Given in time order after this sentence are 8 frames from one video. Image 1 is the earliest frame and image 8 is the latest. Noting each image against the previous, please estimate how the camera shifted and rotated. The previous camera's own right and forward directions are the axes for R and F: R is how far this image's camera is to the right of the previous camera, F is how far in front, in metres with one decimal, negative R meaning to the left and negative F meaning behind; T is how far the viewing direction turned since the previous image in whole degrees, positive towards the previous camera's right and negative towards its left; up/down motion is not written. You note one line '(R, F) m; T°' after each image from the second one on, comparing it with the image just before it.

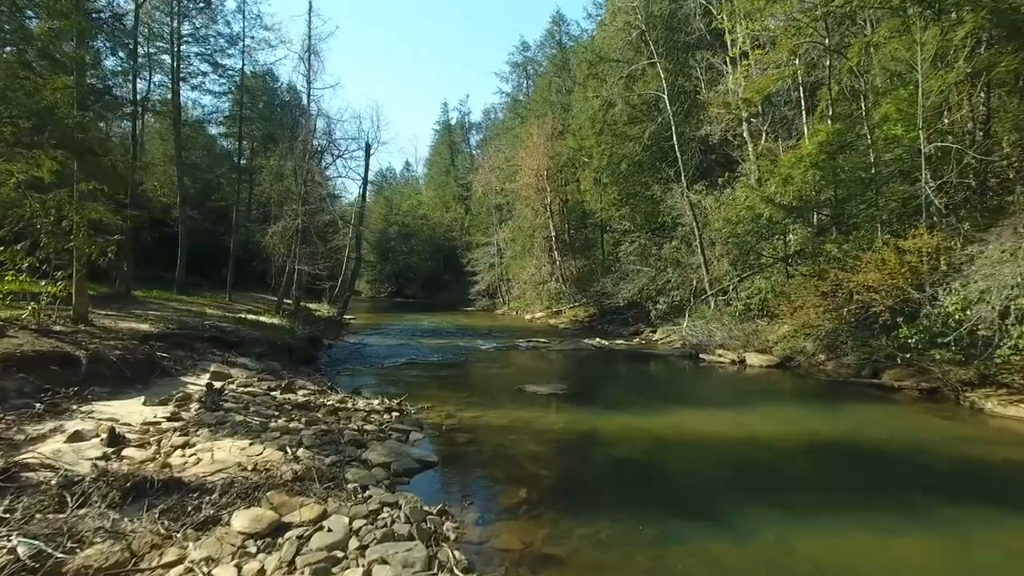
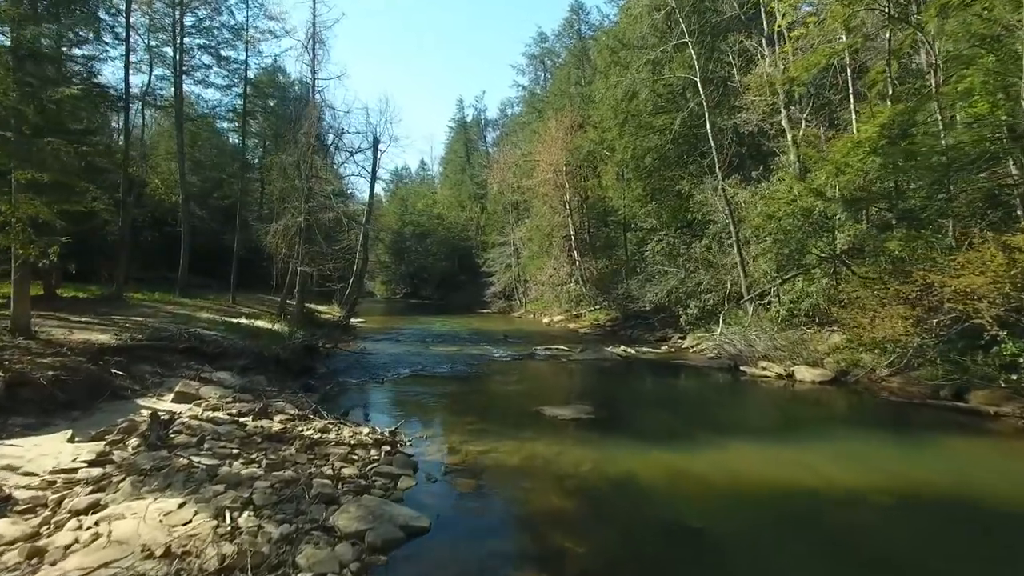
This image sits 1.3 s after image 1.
(0.0, +1.9) m; -2°
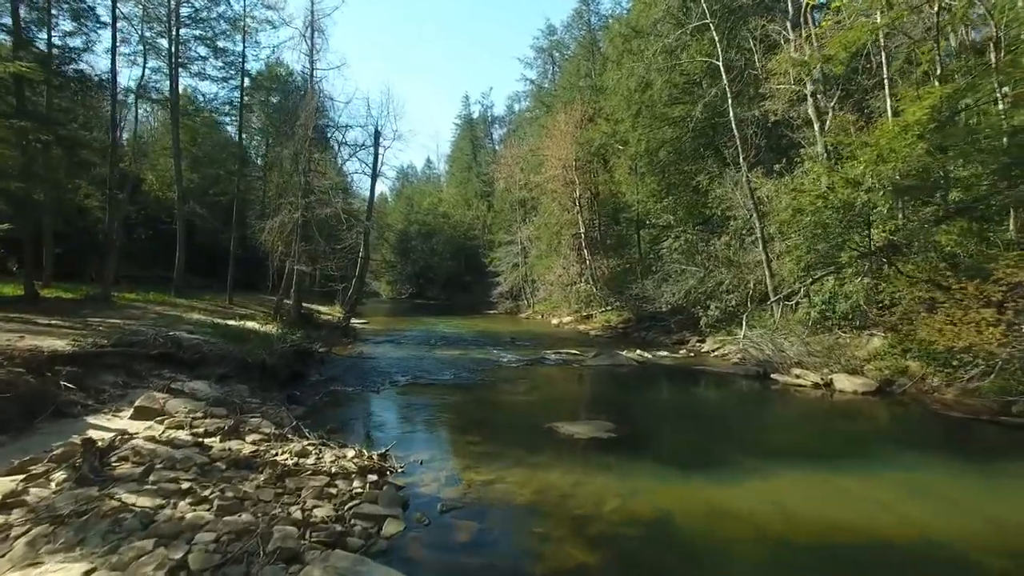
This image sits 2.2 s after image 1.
(0.0, +1.4) m; -1°
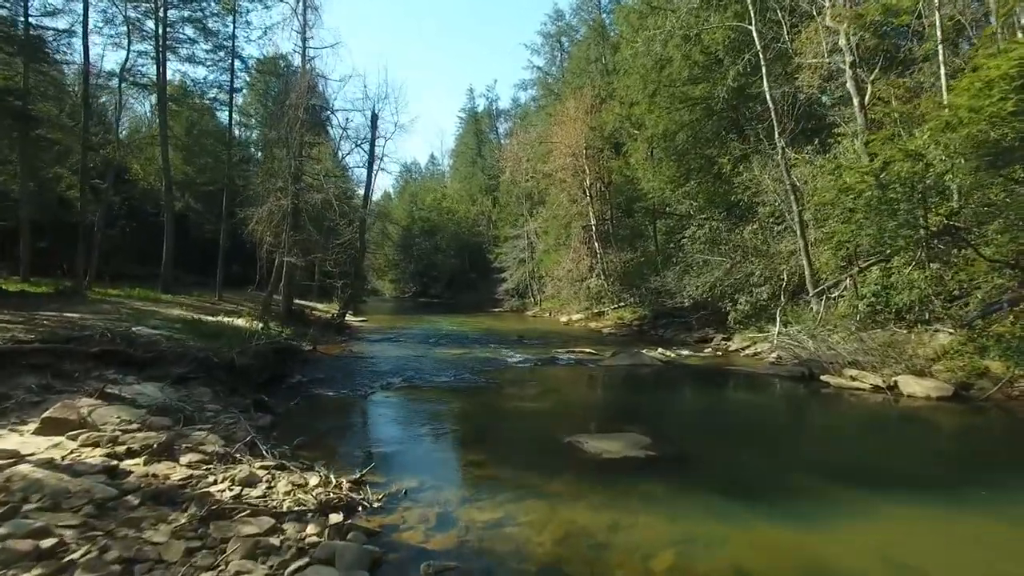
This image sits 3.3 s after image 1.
(-0.1, +1.9) m; 0°
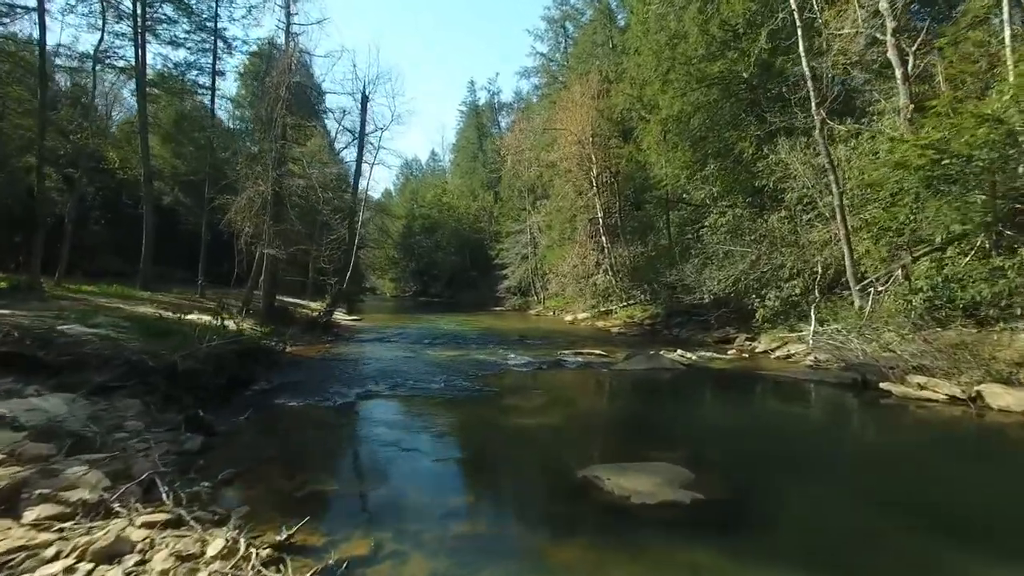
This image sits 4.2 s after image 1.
(+0.1, +2.0) m; 0°
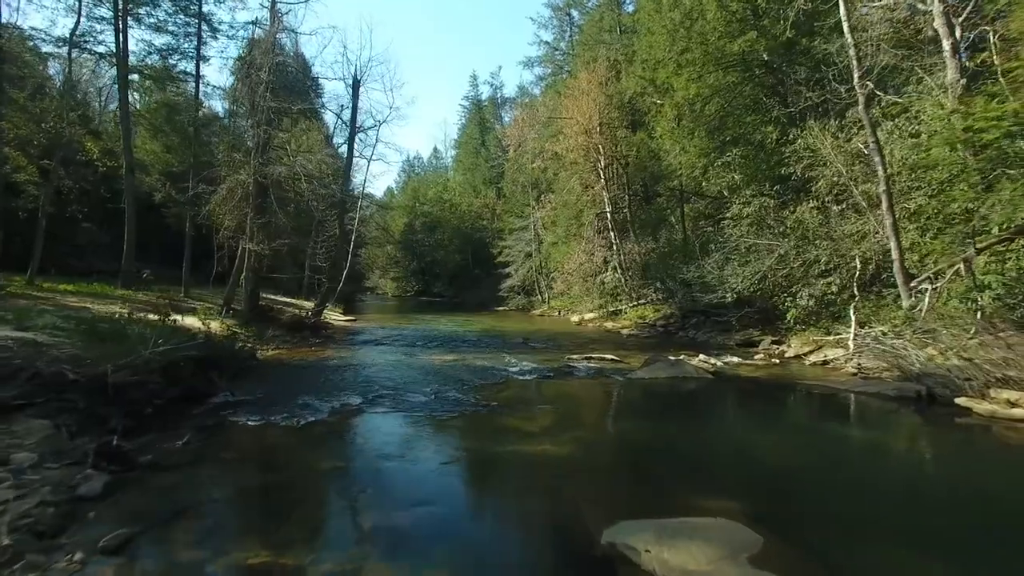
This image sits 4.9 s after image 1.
(0.0, +1.7) m; 0°
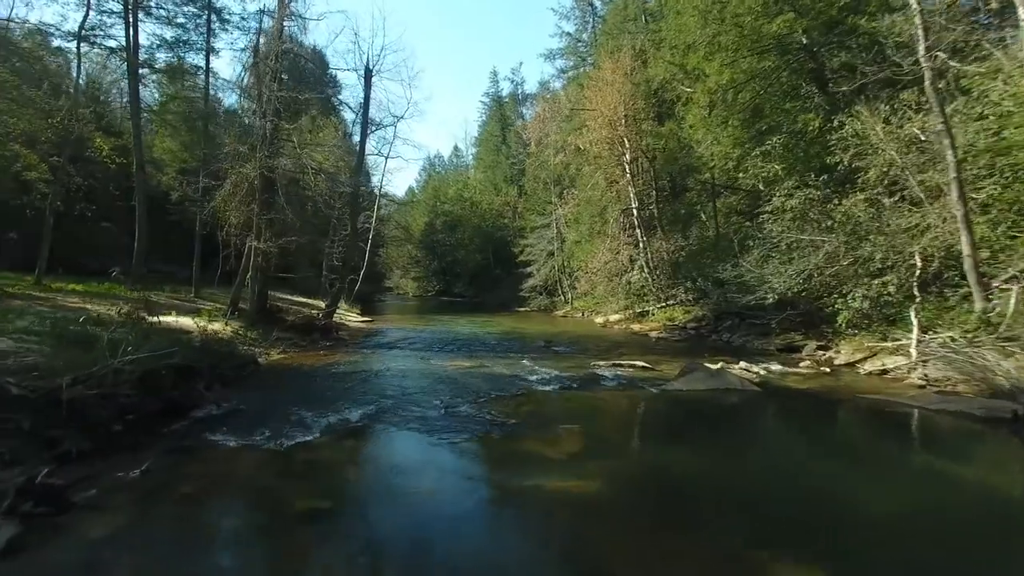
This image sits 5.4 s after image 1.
(0.0, +1.3) m; -2°
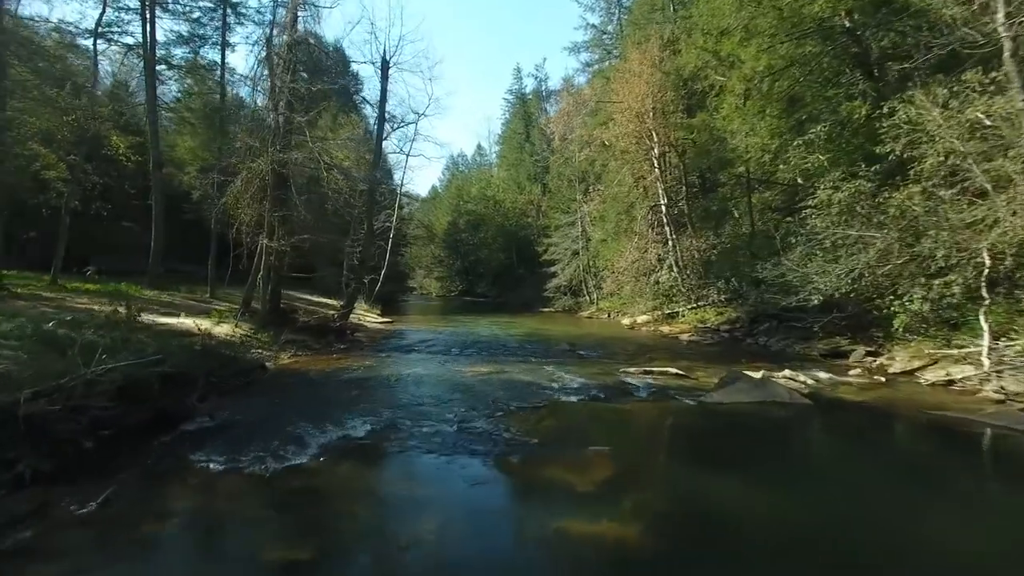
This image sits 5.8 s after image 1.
(0.0, +1.0) m; -2°
